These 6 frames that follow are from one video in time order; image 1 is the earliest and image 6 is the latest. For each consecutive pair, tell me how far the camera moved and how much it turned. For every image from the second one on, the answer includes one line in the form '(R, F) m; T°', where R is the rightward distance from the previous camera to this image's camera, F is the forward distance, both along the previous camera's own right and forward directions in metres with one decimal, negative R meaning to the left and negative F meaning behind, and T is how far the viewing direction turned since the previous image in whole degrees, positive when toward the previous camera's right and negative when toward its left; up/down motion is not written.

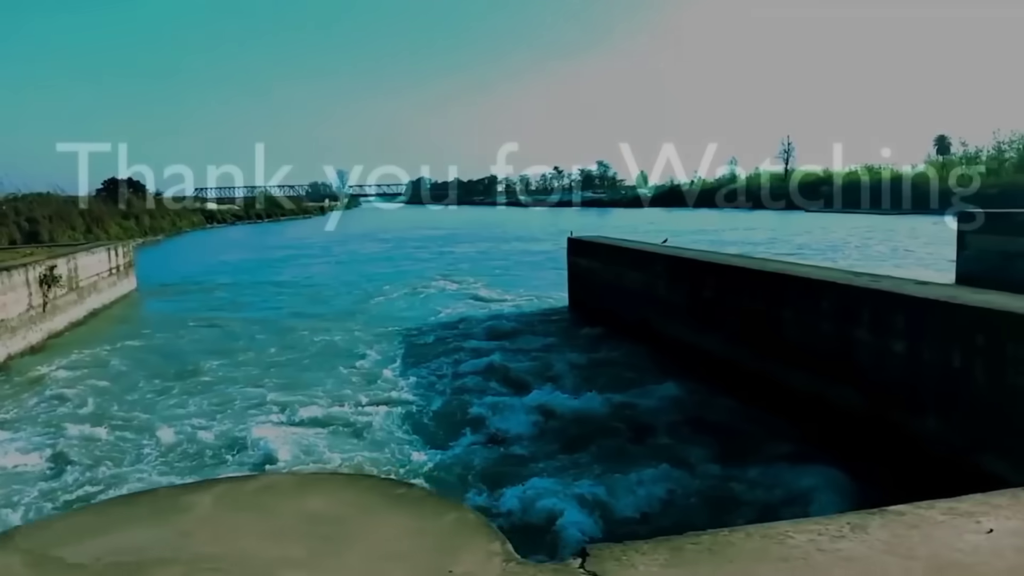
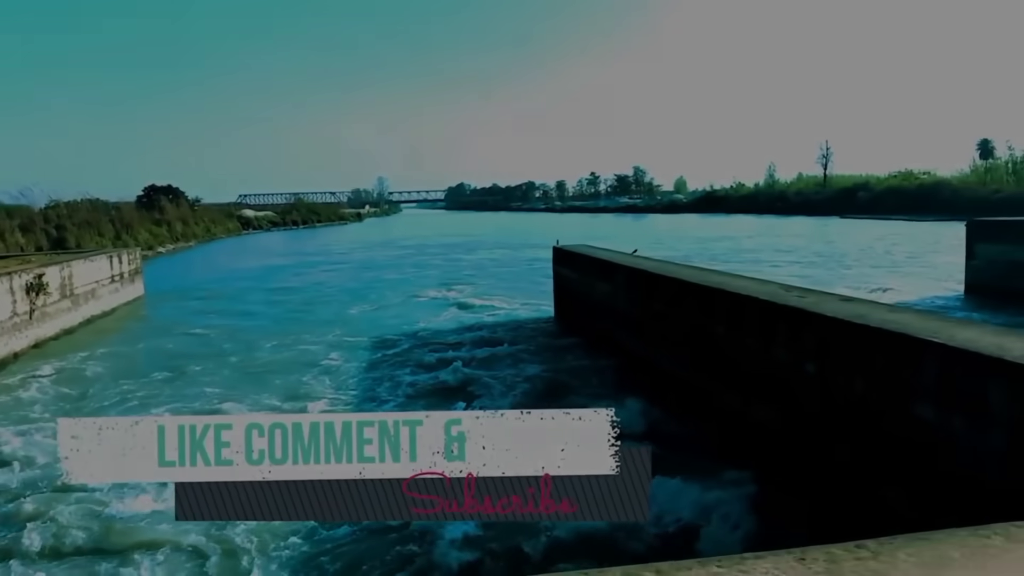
(+0.9, -0.1) m; -3°
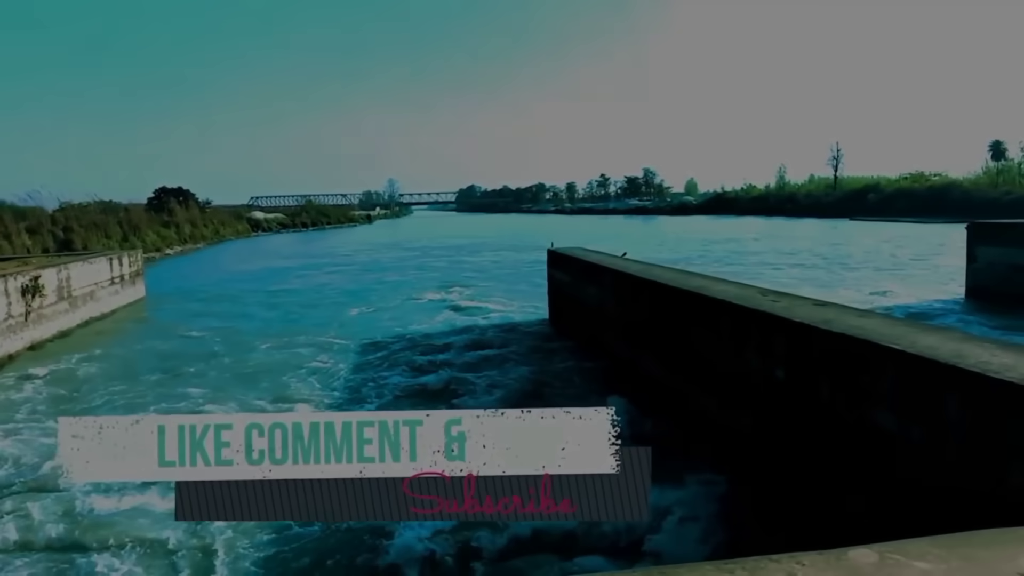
(+0.3, 0.0) m; -1°
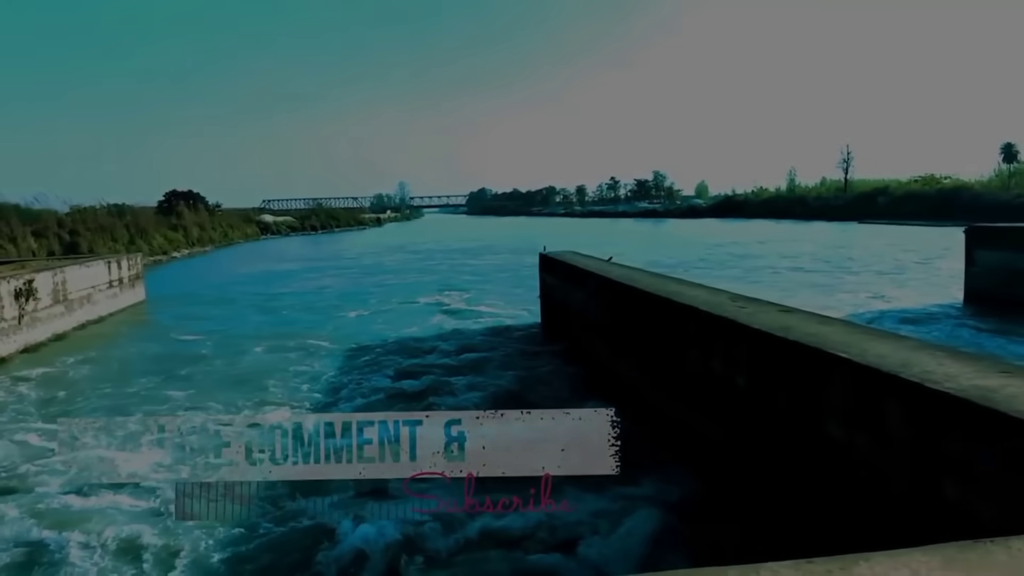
(+0.3, -0.1) m; -1°
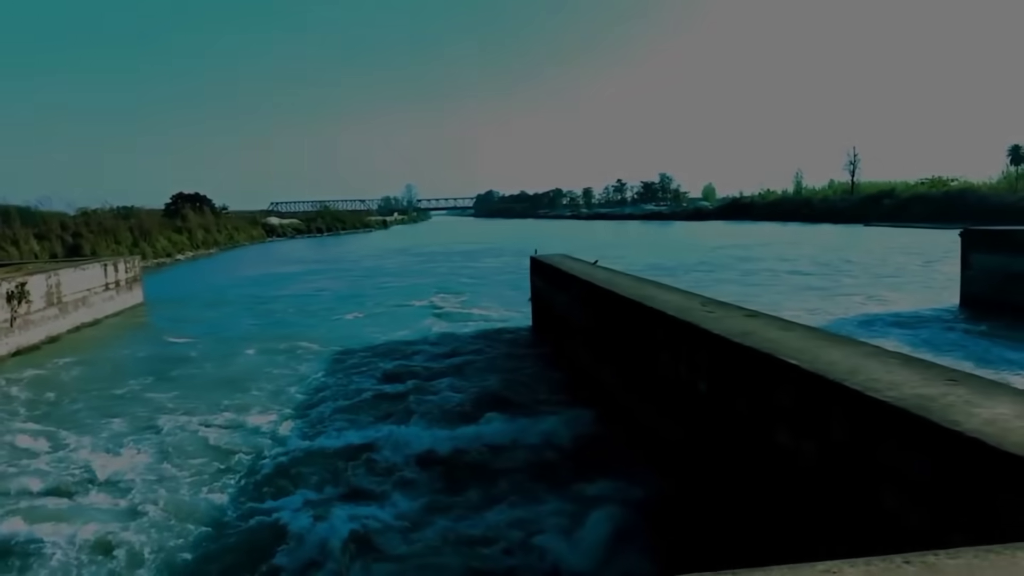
(+0.3, -0.1) m; -1°
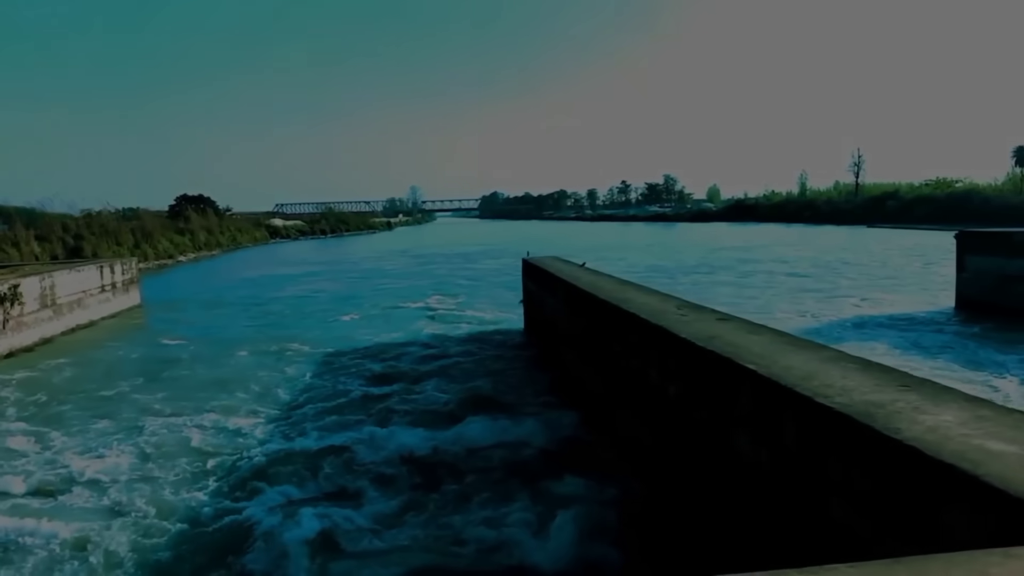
(+0.2, 0.0) m; 0°
